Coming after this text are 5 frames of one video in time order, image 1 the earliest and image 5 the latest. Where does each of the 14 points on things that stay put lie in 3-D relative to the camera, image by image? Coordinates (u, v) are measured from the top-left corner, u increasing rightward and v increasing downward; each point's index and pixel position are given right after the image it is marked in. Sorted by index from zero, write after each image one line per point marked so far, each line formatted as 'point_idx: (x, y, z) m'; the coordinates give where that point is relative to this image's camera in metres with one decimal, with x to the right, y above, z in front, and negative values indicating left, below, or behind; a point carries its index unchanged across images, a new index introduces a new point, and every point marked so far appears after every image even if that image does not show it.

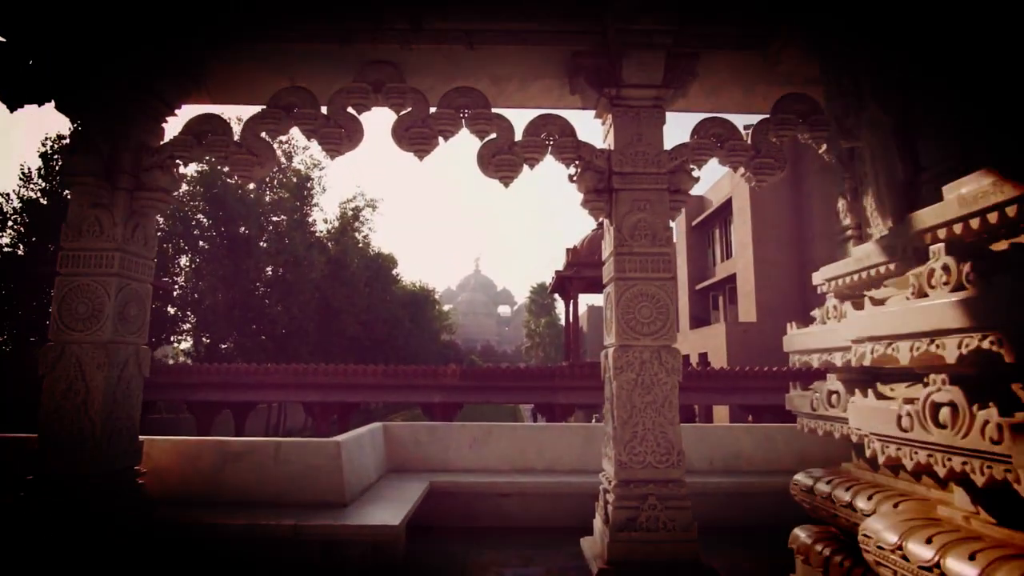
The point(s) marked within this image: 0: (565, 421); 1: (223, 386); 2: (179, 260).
0: (+1.3, -3.3, +13.8) m
1: (-6.9, -2.4, +13.7) m
2: (-11.3, +0.9, +19.6) m
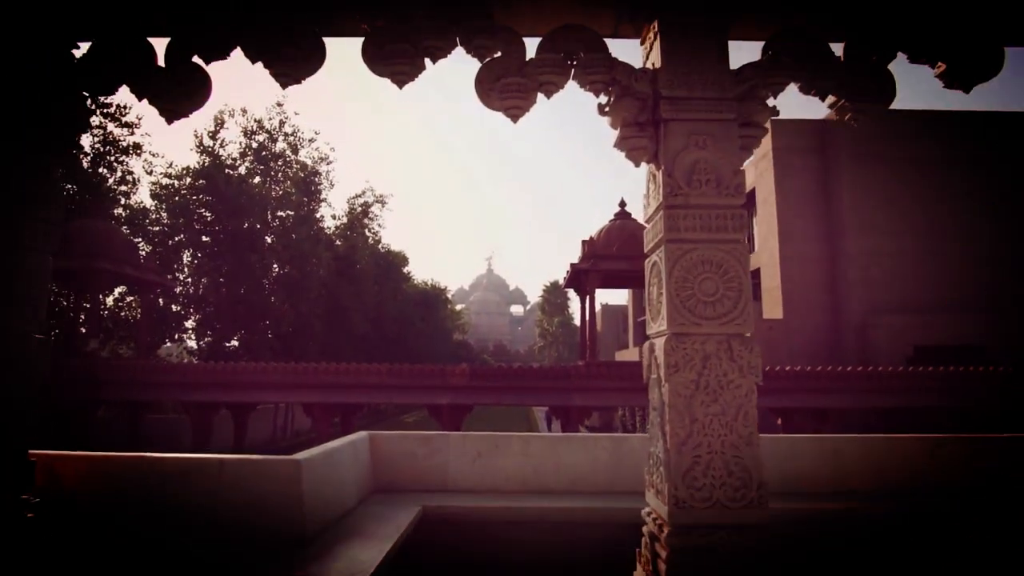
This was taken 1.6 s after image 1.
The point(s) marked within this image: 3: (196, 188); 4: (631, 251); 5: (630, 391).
0: (+1.6, -3.1, +13.0) m
1: (-6.7, -2.3, +13.1) m
2: (-10.9, +1.0, +19.1) m
3: (-10.5, +3.3, +18.9) m
4: (+2.5, +0.8, +12.0) m
5: (+2.6, -2.3, +12.6) m
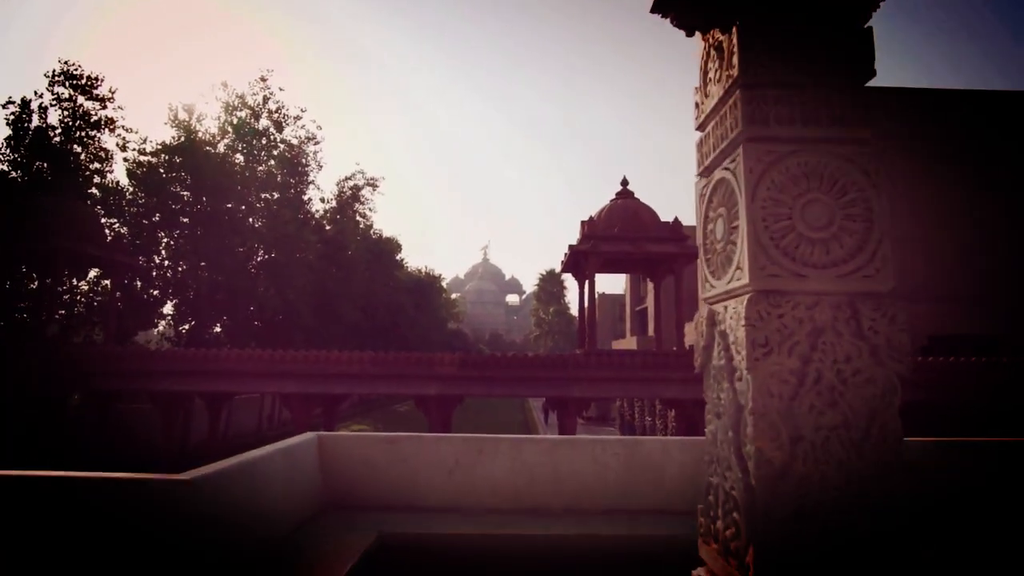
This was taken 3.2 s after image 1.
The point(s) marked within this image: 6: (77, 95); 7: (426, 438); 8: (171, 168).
0: (+1.4, -2.8, +12.3) m
1: (-6.8, -1.9, +12.3) m
2: (-11.1, +1.6, +18.1) m
3: (-10.6, +3.8, +18.0) m
4: (+2.4, +1.1, +11.2) m
5: (+2.4, -2.0, +11.9) m
6: (-12.3, +5.5, +16.3) m
7: (-0.6, -1.0, +3.8) m
8: (-10.7, +3.8, +18.0) m
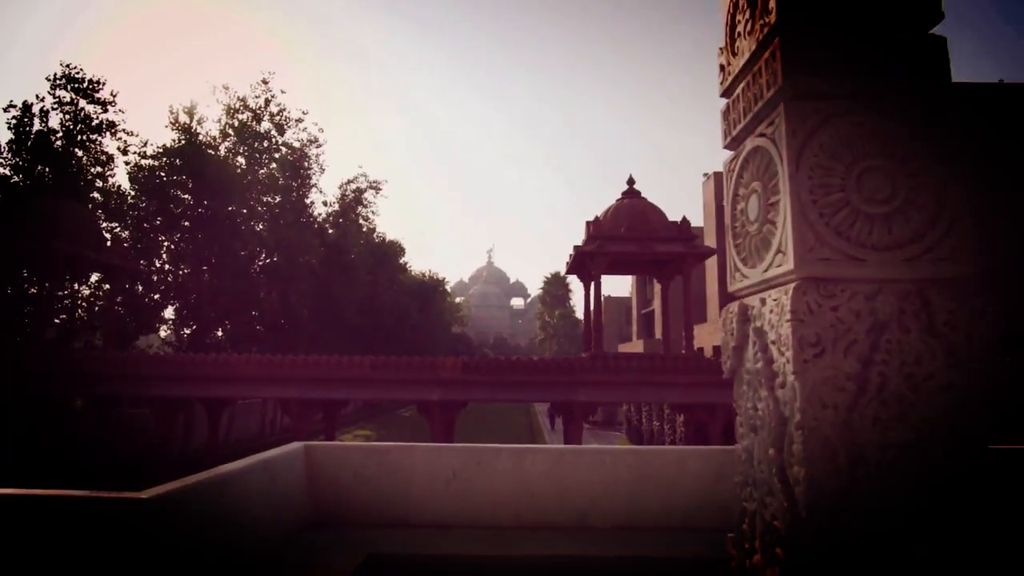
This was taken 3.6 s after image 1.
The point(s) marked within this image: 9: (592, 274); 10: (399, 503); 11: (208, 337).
0: (+1.5, -2.8, +12.1) m
1: (-6.7, -1.9, +12.1) m
2: (-11.0, +1.4, +18.0) m
3: (-10.5, +3.7, +17.9) m
4: (+2.4, +1.1, +11.0) m
5: (+2.5, -2.0, +11.7) m
6: (-12.2, +5.3, +16.2) m
7: (-0.6, -1.0, +3.6) m
8: (-10.6, +3.6, +17.9) m
9: (+1.5, +0.3, +11.1) m
10: (-0.7, -1.3, +3.6) m
11: (-9.9, -1.6, +18.7) m
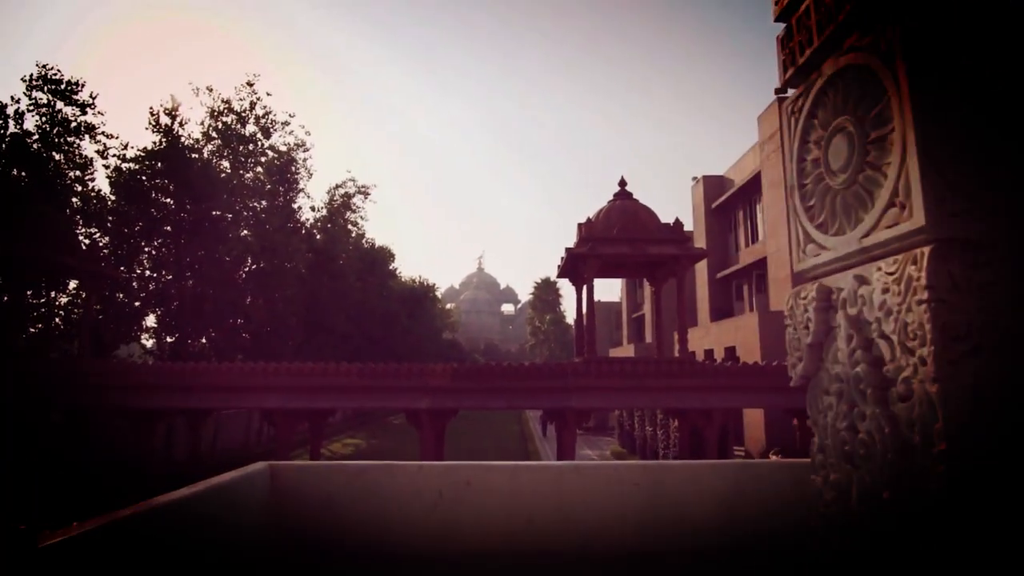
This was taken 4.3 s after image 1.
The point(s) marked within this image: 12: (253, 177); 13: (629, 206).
0: (+1.3, -2.9, +11.7) m
1: (-6.9, -2.1, +11.7) m
2: (-11.2, +1.2, +17.6) m
3: (-10.8, +3.5, +17.4) m
4: (+2.2, +1.0, +10.7) m
5: (+2.3, -2.1, +11.4) m
6: (-12.5, +5.1, +15.8) m
7: (-0.6, -1.0, +3.3) m
8: (-10.9, +3.4, +17.5) m
9: (+1.4, +0.2, +10.9) m
10: (-0.7, -1.3, +3.2) m
11: (-10.2, -1.8, +18.3) m
12: (-8.9, +3.8, +19.6) m
13: (+2.3, +1.6, +11.1) m
